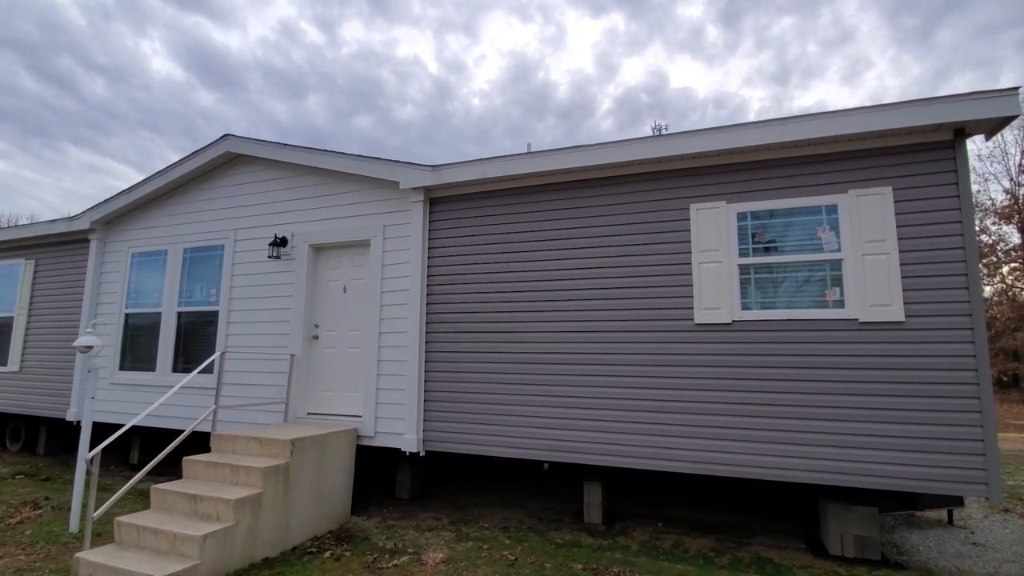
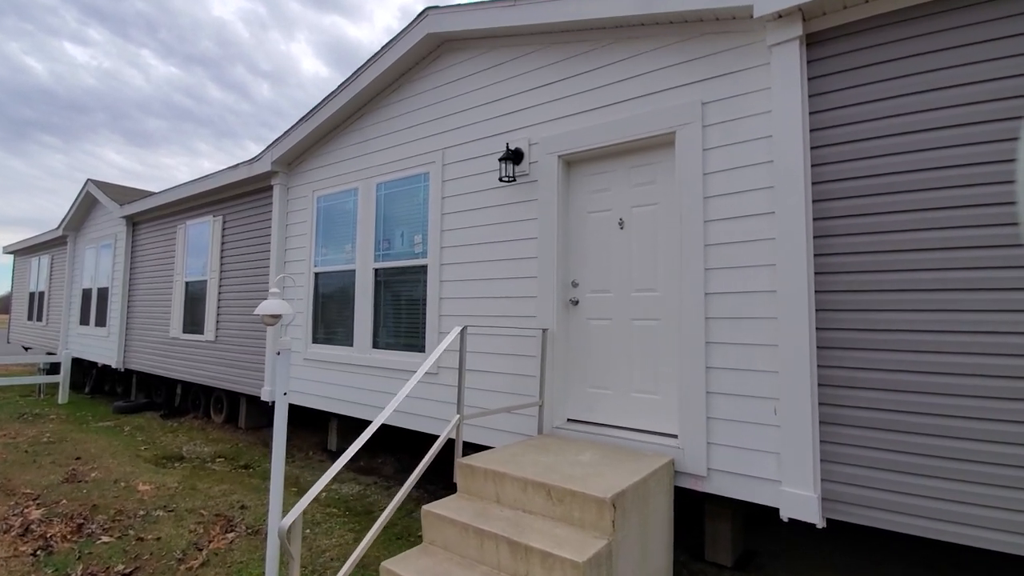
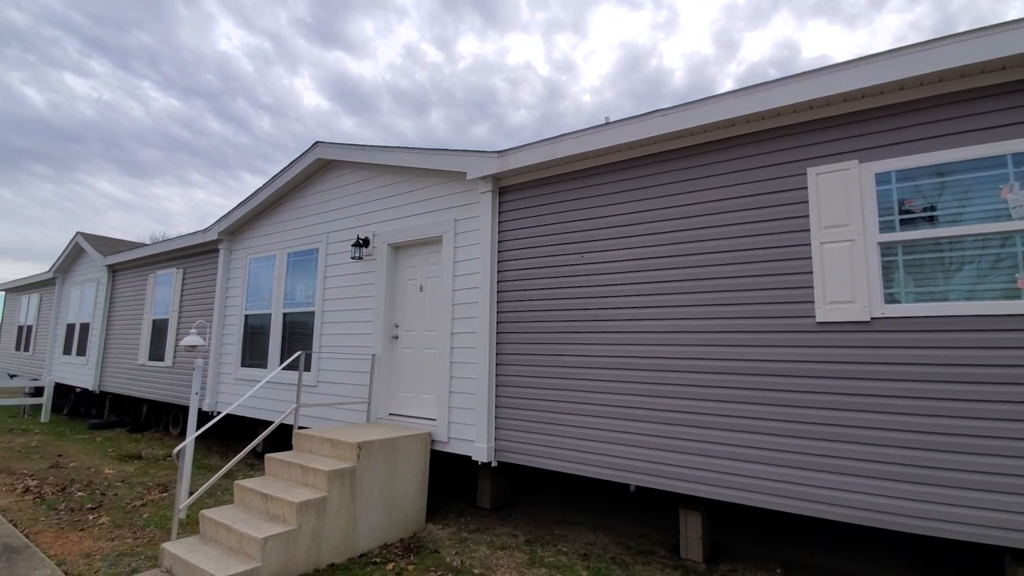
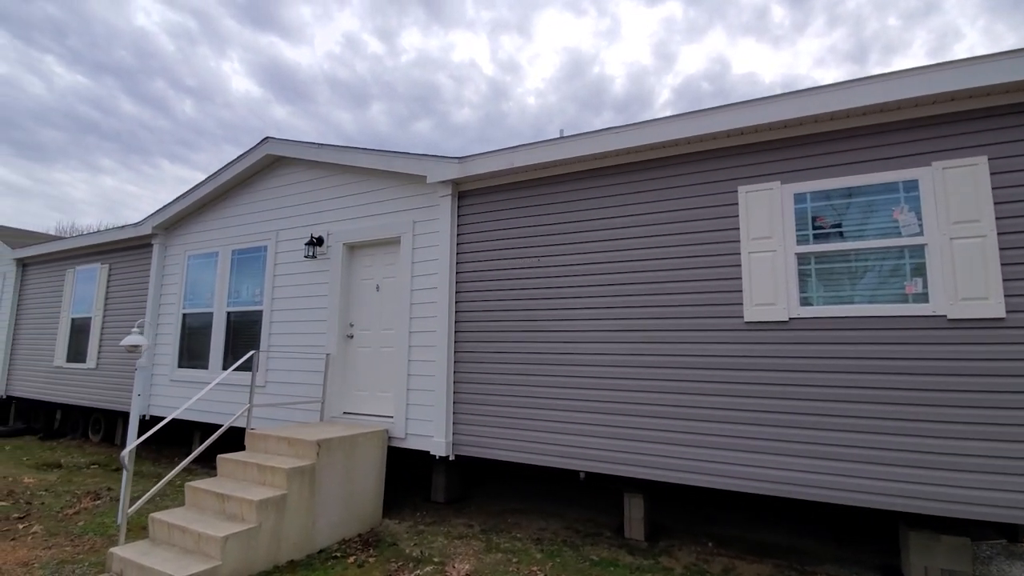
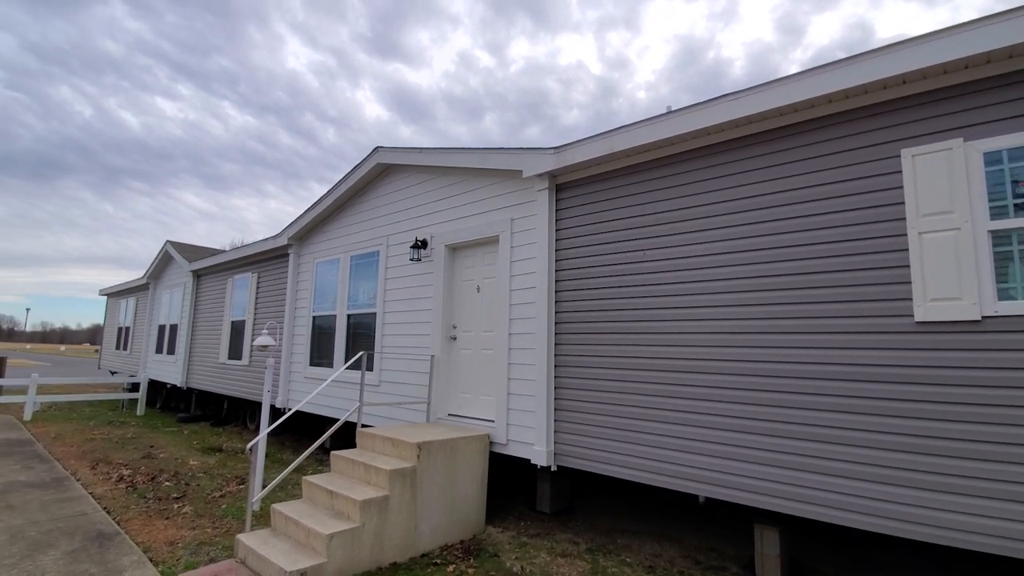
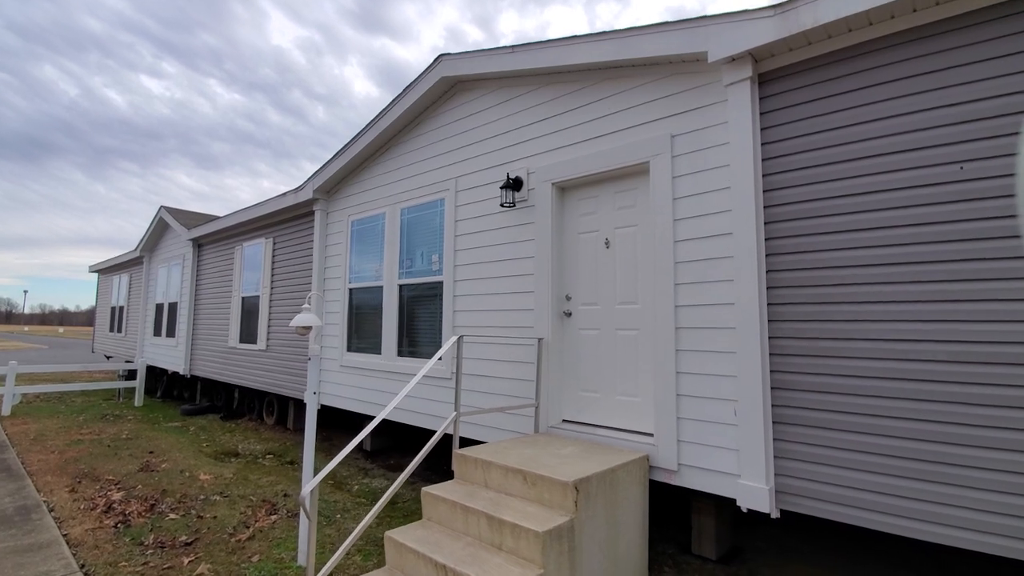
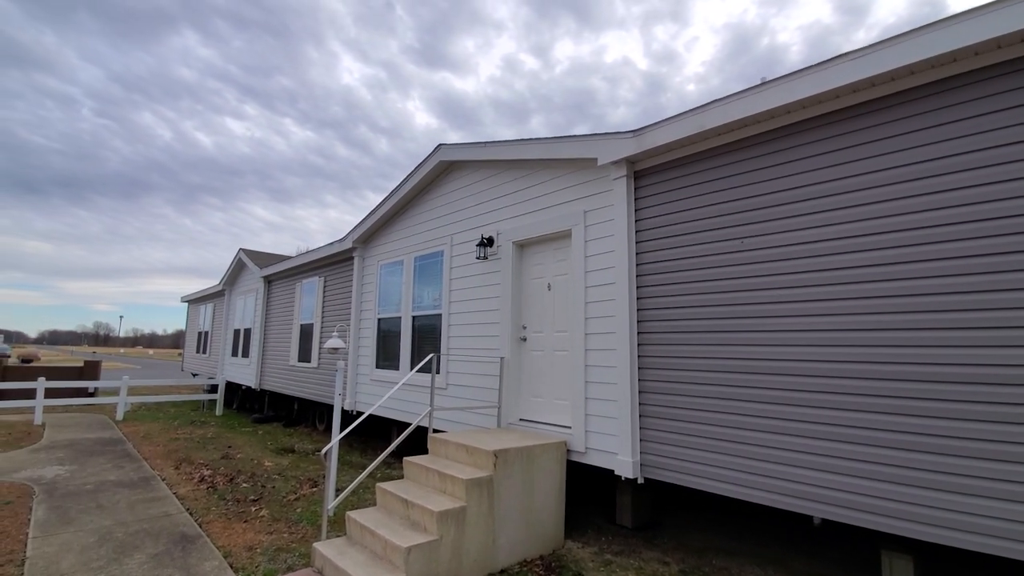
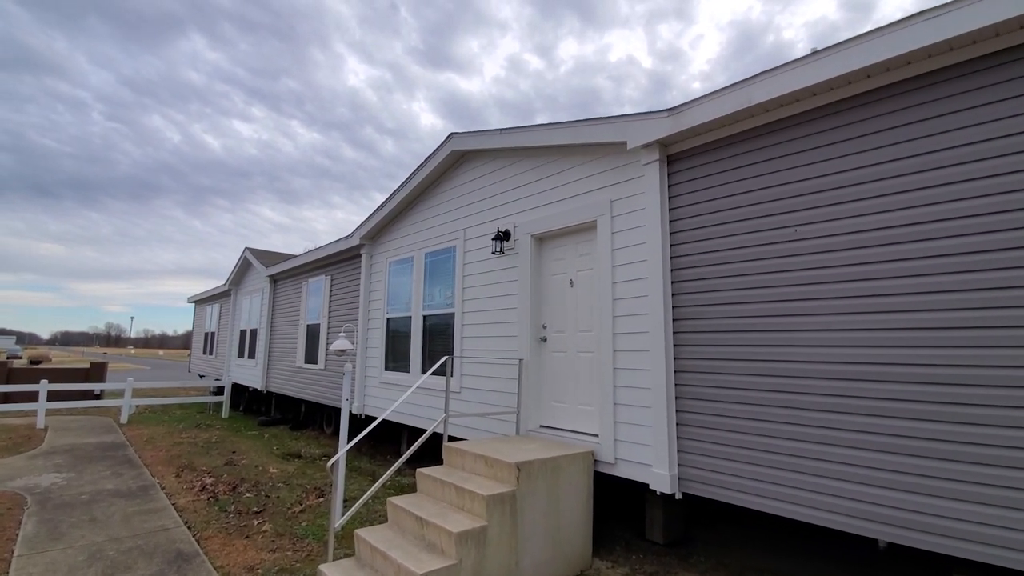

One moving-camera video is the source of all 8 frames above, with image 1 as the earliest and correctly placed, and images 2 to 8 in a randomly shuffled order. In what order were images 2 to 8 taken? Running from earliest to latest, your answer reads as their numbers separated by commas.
4, 3, 5, 7, 8, 6, 2
